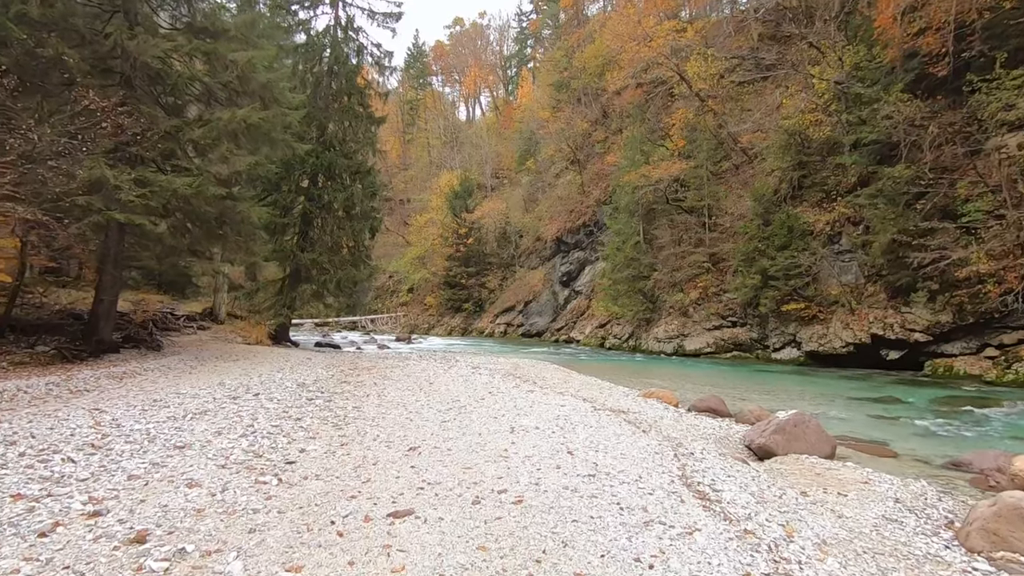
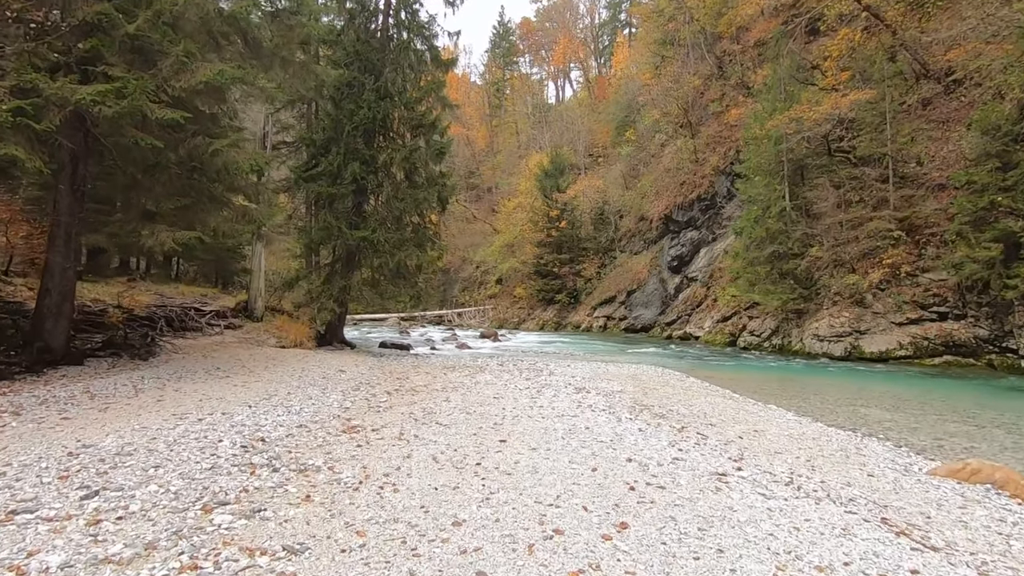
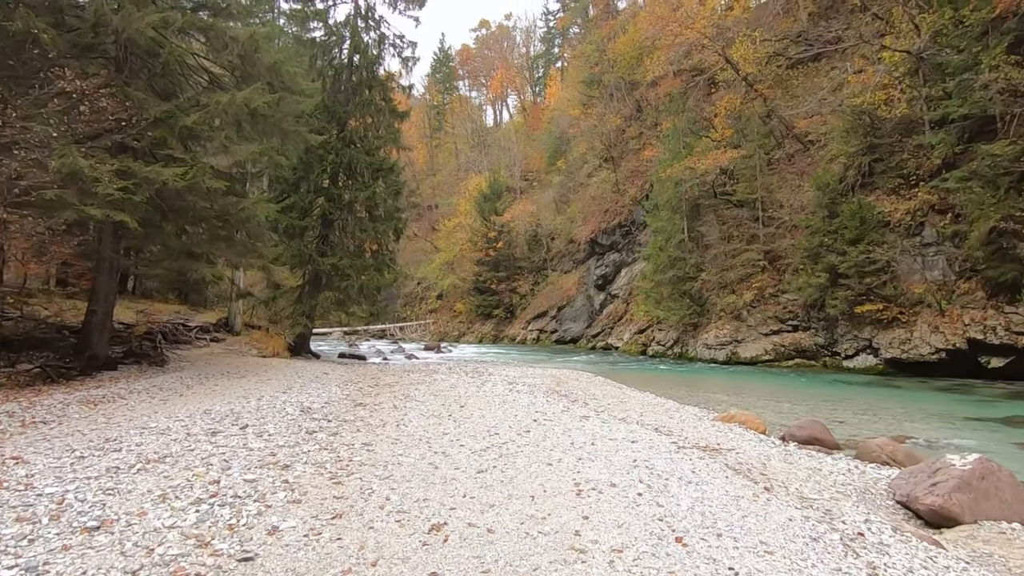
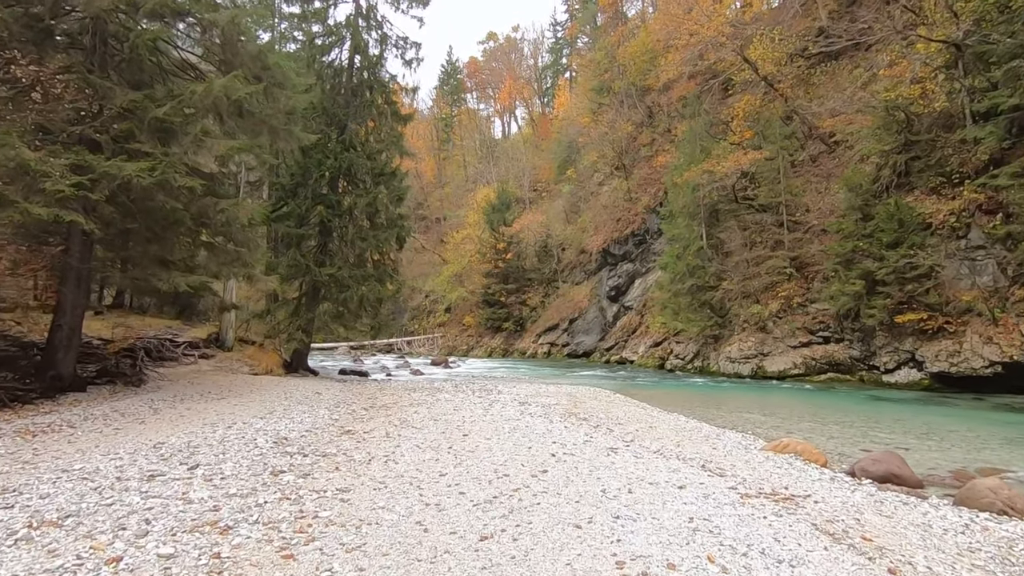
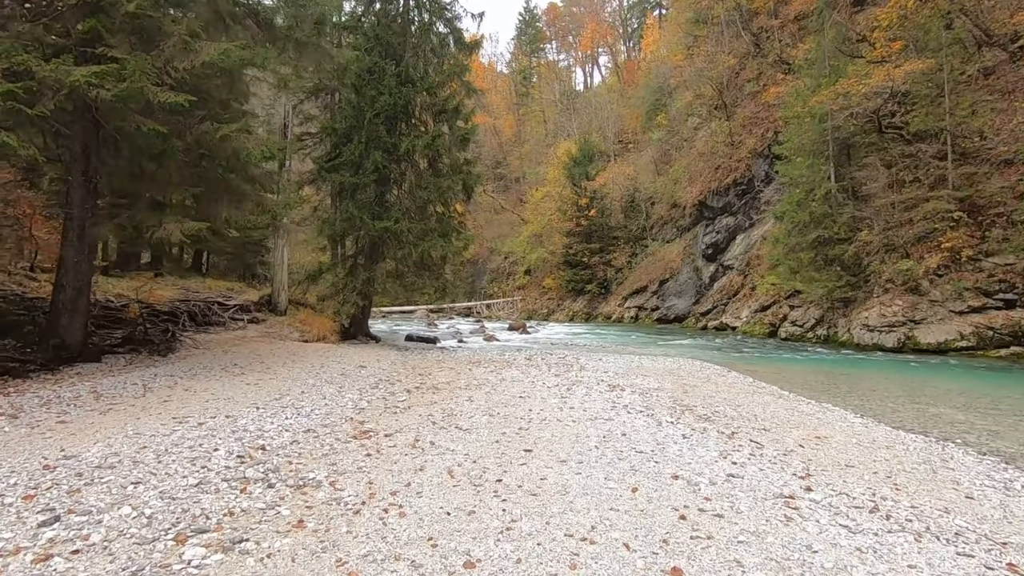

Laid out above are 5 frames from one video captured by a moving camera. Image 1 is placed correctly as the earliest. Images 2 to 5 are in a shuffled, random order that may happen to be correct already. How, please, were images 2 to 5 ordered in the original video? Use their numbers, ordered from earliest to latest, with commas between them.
3, 4, 2, 5
